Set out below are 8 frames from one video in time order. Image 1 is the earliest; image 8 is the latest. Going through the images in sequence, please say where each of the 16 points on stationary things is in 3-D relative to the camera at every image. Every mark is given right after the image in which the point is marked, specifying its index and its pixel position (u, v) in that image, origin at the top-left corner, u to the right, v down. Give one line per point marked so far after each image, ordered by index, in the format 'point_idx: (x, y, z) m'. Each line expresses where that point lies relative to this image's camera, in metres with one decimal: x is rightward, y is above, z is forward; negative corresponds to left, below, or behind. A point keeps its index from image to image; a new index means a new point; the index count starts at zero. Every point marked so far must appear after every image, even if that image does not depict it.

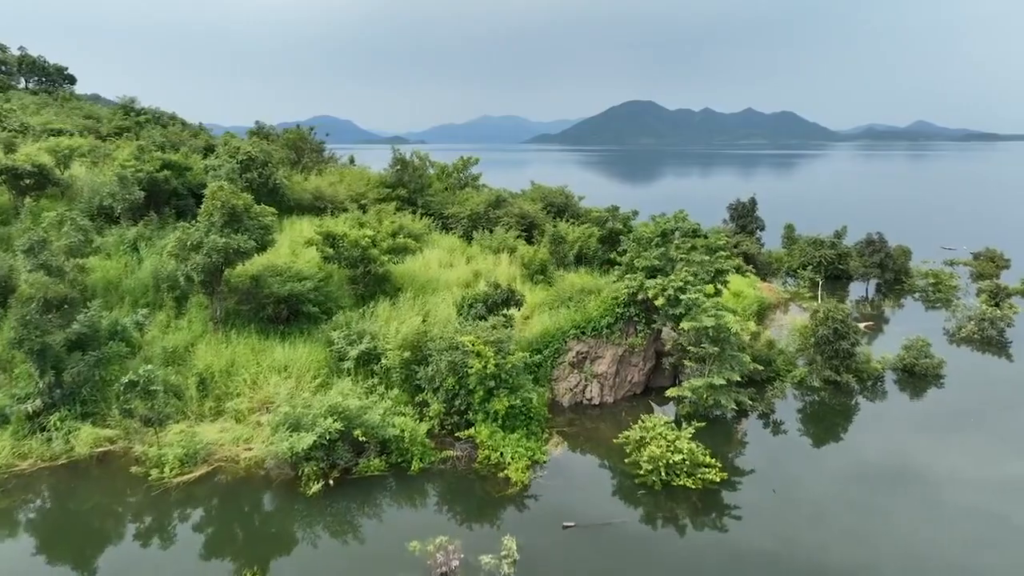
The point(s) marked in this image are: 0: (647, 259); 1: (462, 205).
0: (+2.0, +0.4, +10.4) m
1: (-1.1, +1.8, +15.5) m
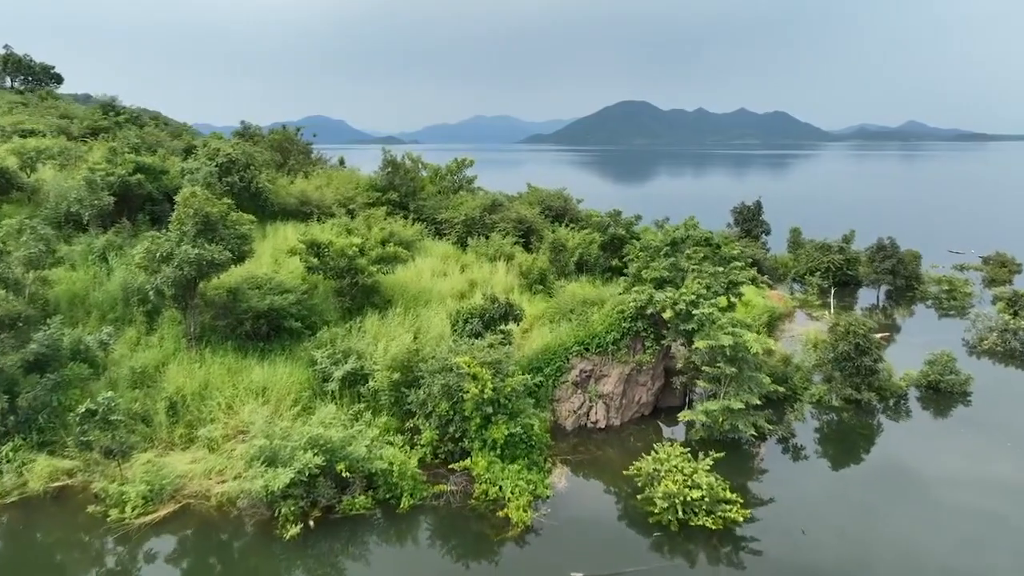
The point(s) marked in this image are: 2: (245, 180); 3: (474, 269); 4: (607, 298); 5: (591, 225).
0: (+2.0, +0.3, +9.7) m
1: (-1.2, +1.7, +14.8) m
2: (-4.9, +2.0, +12.8) m
3: (-0.7, +0.3, +12.6) m
4: (+1.5, -0.2, +11.2) m
5: (+1.7, +1.3, +15.4) m
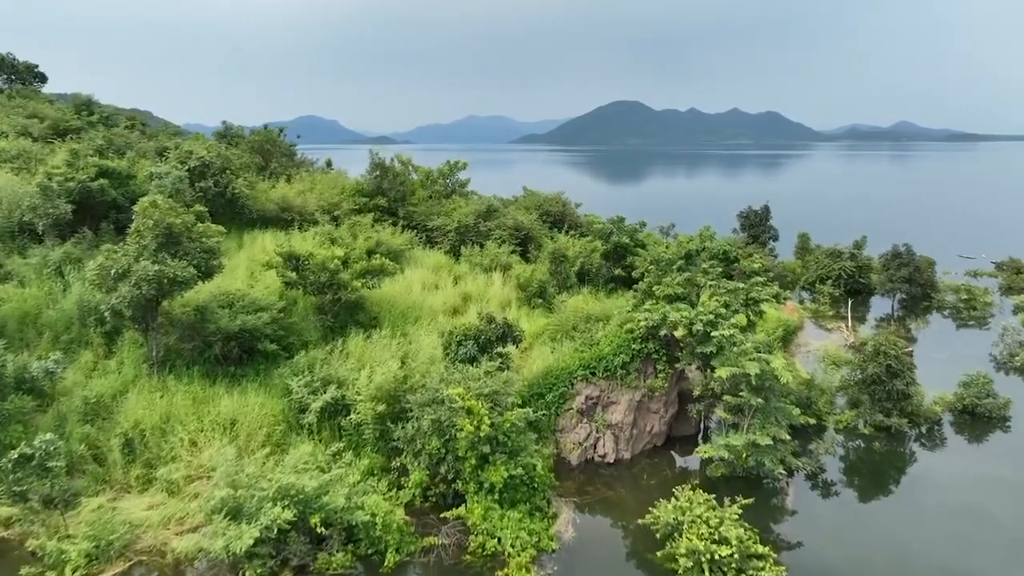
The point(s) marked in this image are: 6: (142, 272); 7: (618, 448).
0: (+2.0, 0.0, +8.8) m
1: (-1.3, +1.4, +13.8) m
2: (-5.0, +1.7, +11.8) m
3: (-0.8, +0.1, +11.7) m
4: (+1.5, -0.4, +10.3) m
5: (+1.7, +1.1, +14.5) m
6: (-4.0, +0.2, +7.6) m
7: (+1.3, -2.0, +8.5) m
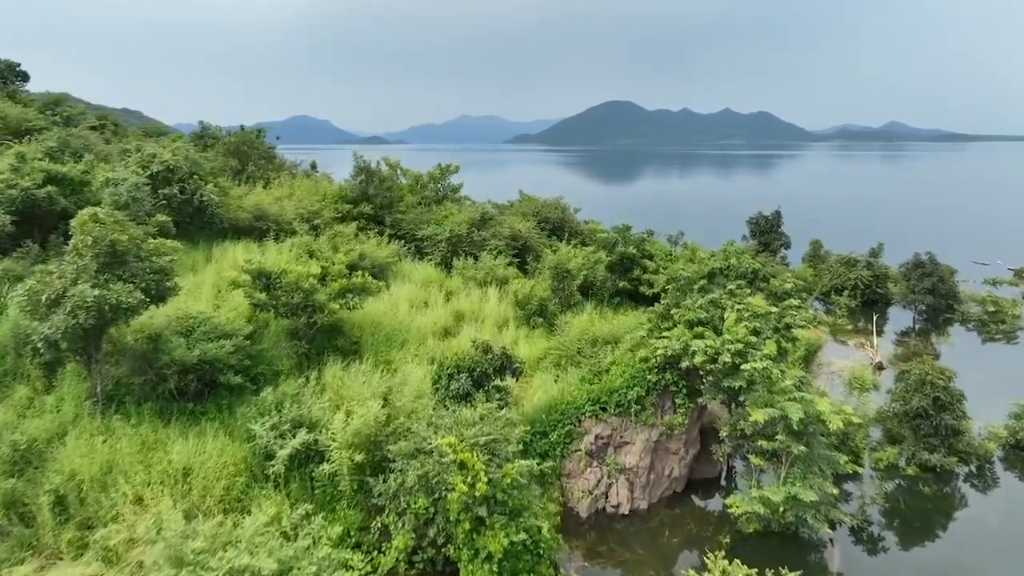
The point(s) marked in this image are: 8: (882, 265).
0: (+2.0, -0.2, +7.7) m
1: (-1.3, +1.2, +12.8) m
2: (-5.0, +1.5, +10.7) m
3: (-0.8, -0.2, +10.6) m
4: (+1.5, -0.7, +9.3) m
5: (+1.6, +0.9, +13.5) m
6: (-4.0, -0.1, +6.5) m
7: (+1.3, -2.2, +7.4) m
8: (+8.7, +0.5, +16.3) m
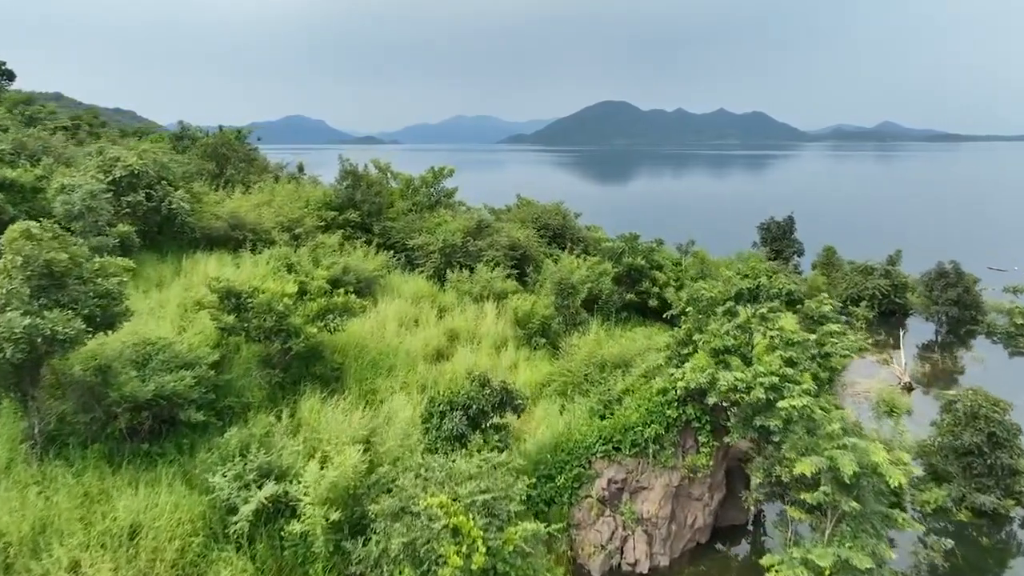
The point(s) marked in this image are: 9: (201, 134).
0: (+2.0, -0.4, +6.8) m
1: (-1.4, +0.9, +11.8) m
2: (-5.0, +1.2, +9.7) m
3: (-0.8, -0.4, +9.6) m
4: (+1.5, -0.9, +8.4) m
5: (+1.6, +0.6, +12.5) m
6: (-4.0, -0.3, +5.5) m
7: (+1.3, -2.4, +6.5) m
8: (+8.6, +0.3, +15.5) m
9: (-6.9, +3.4, +15.4) m
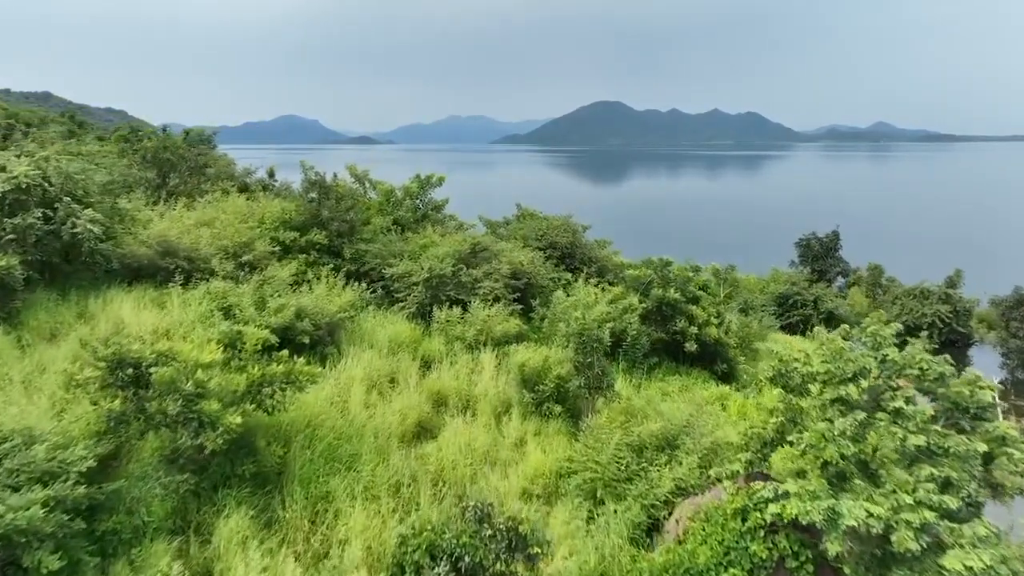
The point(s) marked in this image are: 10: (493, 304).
0: (+2.1, -0.9, +4.6) m
1: (-1.3, +0.4, +9.6) m
2: (-5.0, +0.7, +7.5) m
3: (-0.8, -0.9, +7.5) m
4: (+1.5, -1.4, +6.2) m
5: (+1.6, +0.1, +10.4) m
6: (-3.9, -0.8, +3.3) m
7: (+1.4, -2.9, +4.3) m
8: (+8.6, -0.2, +13.3) m
9: (-6.9, +2.9, +13.2) m
10: (-0.2, -0.2, +8.8) m
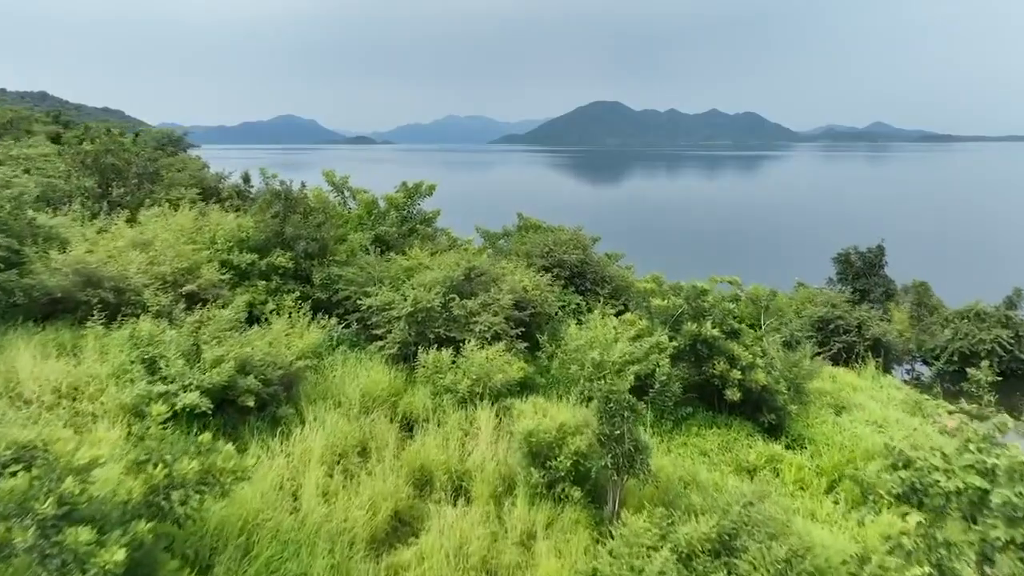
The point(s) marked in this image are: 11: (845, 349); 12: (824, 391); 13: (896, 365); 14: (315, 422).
0: (+2.1, -1.3, +3.0) m
1: (-1.3, +0.1, +8.0) m
2: (-4.9, +0.4, +5.9) m
3: (-0.7, -1.3, +5.8) m
4: (+1.6, -1.8, +4.6) m
5: (+1.6, -0.2, +8.8) m
6: (-3.9, -1.2, +1.7) m
7: (+1.4, -3.3, +2.7) m
8: (+8.6, -0.6, +11.7) m
9: (-6.9, +2.5, +11.6) m
10: (-0.2, -0.6, +7.2) m
11: (+5.3, -1.0, +11.2) m
12: (+3.9, -1.3, +8.7) m
13: (+6.4, -1.3, +11.7) m
14: (-1.6, -1.1, +5.8) m
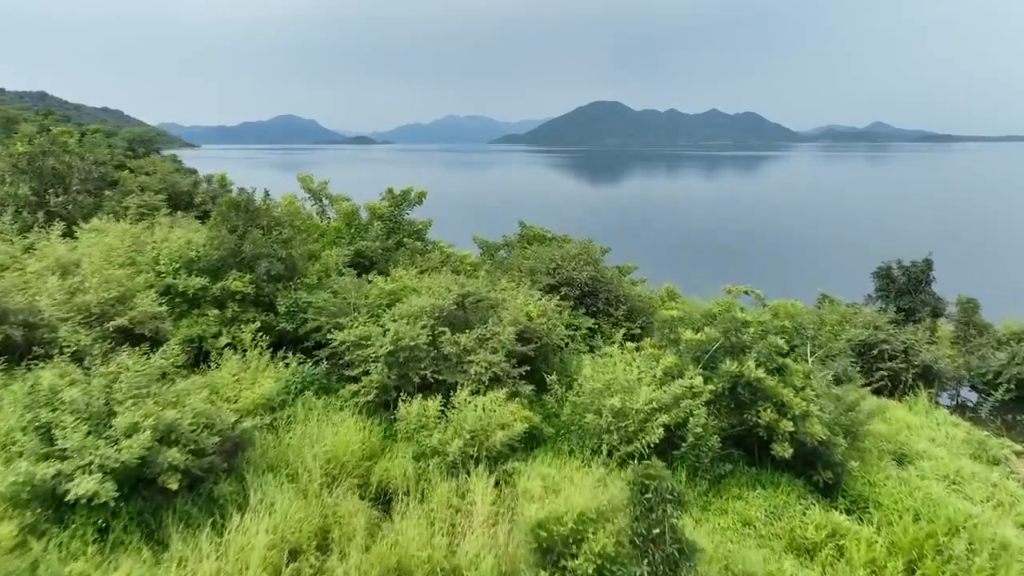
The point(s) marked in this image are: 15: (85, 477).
0: (+2.1, -1.6, +1.7) m
1: (-1.3, -0.2, +6.7) m
2: (-4.9, +0.1, +4.6) m
3: (-0.7, -1.6, +4.5) m
4: (+1.6, -2.0, +3.3) m
5: (+1.6, -0.5, +7.4) m
6: (-3.9, -1.5, +0.4) m
7: (+1.4, -3.6, +1.4) m
8: (+8.6, -0.8, +10.4) m
9: (-6.8, +2.3, +10.3) m
10: (-0.2, -0.9, +5.9) m
11: (+5.4, -1.3, +9.9) m
12: (+3.9, -1.6, +7.4) m
13: (+6.4, -1.6, +10.4) m
14: (-1.6, -1.4, +4.5) m
15: (-2.4, -1.0, +3.9) m
